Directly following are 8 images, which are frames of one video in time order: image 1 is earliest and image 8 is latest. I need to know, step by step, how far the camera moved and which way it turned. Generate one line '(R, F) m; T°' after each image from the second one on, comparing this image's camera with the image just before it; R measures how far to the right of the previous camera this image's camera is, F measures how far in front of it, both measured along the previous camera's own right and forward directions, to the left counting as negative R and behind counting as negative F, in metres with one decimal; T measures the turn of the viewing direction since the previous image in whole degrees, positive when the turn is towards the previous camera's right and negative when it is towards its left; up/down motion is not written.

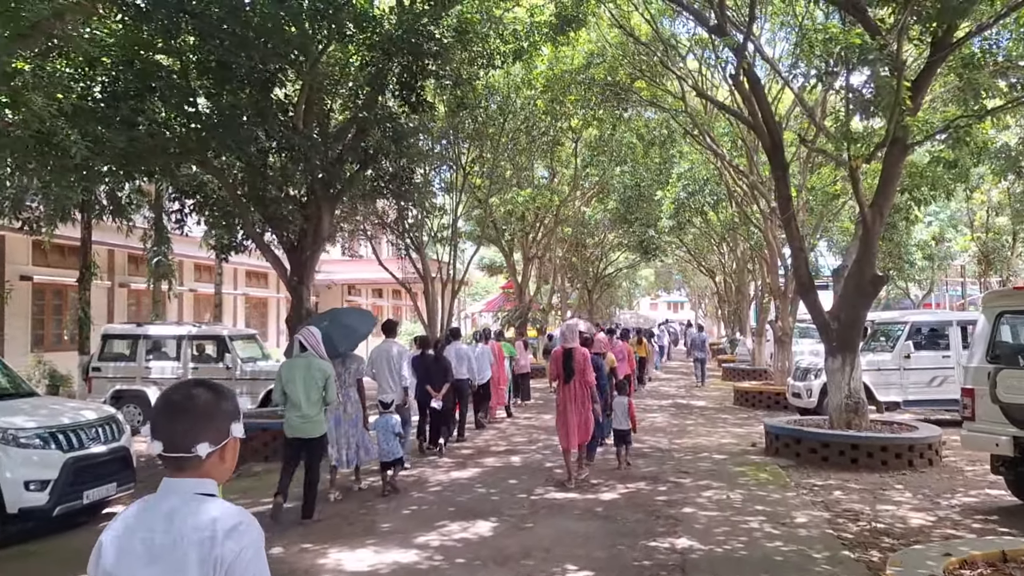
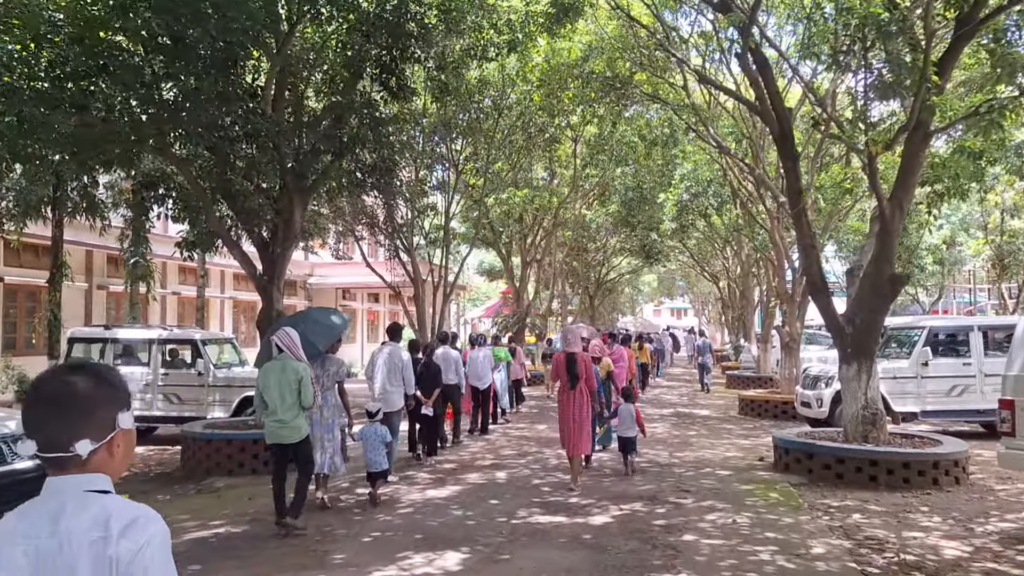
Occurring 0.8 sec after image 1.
(+0.2, +0.8) m; 0°
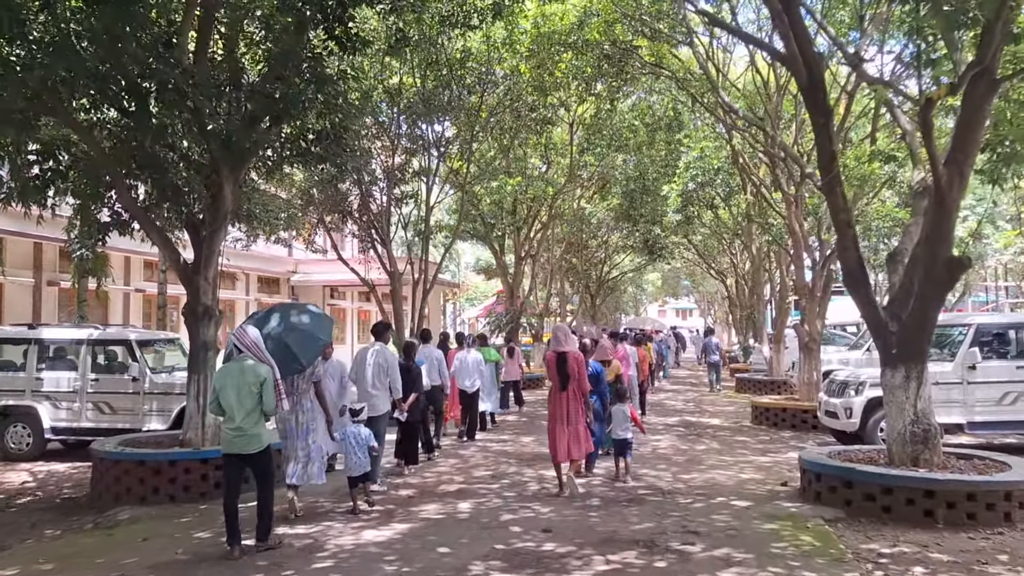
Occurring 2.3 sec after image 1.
(+0.3, +1.6) m; 0°
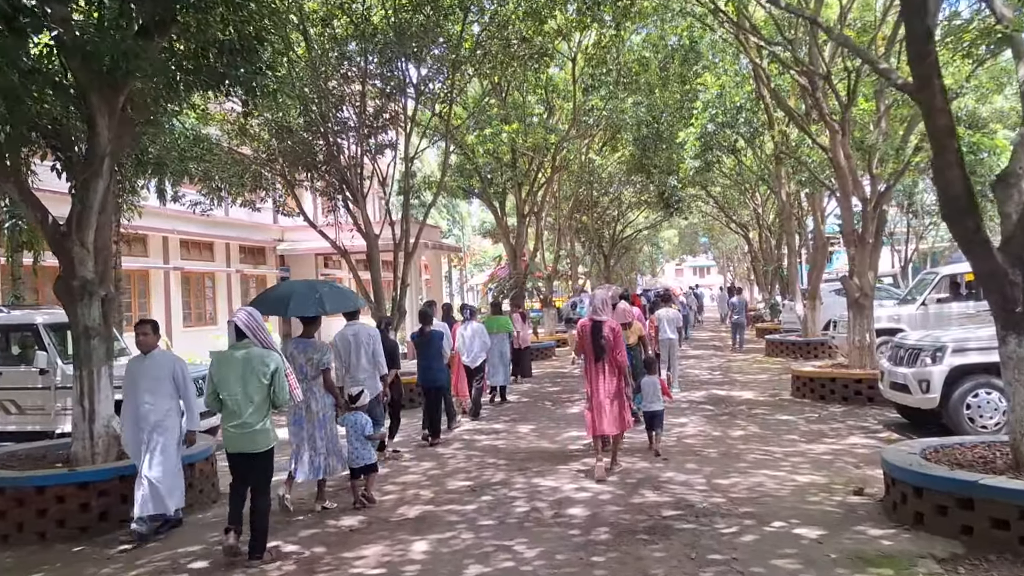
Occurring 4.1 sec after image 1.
(+0.3, +2.0) m; -1°
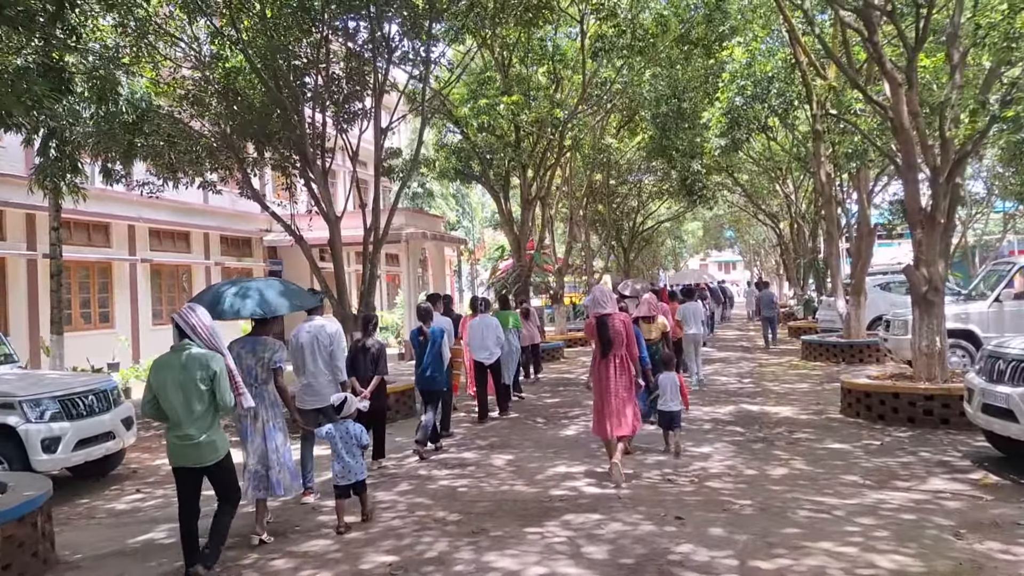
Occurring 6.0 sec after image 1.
(+0.4, +2.0) m; -2°
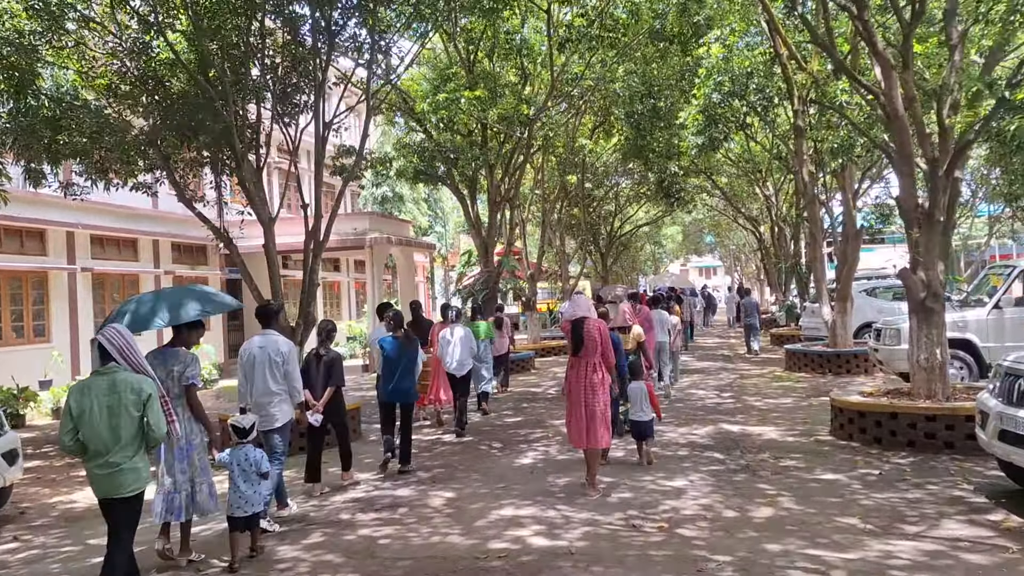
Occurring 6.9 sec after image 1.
(+0.3, +1.0) m; +1°
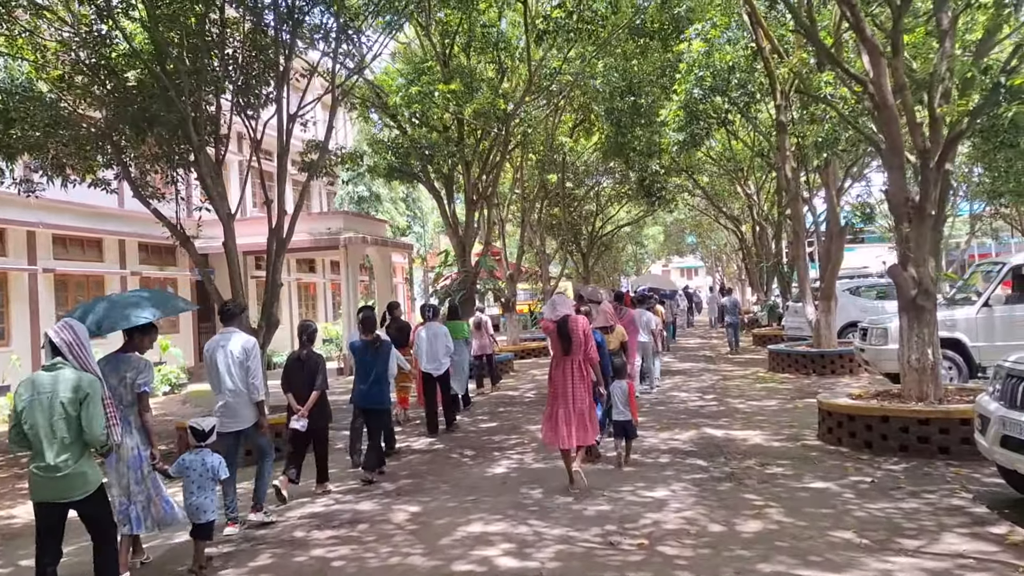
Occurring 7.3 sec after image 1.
(+0.1, +0.4) m; +1°
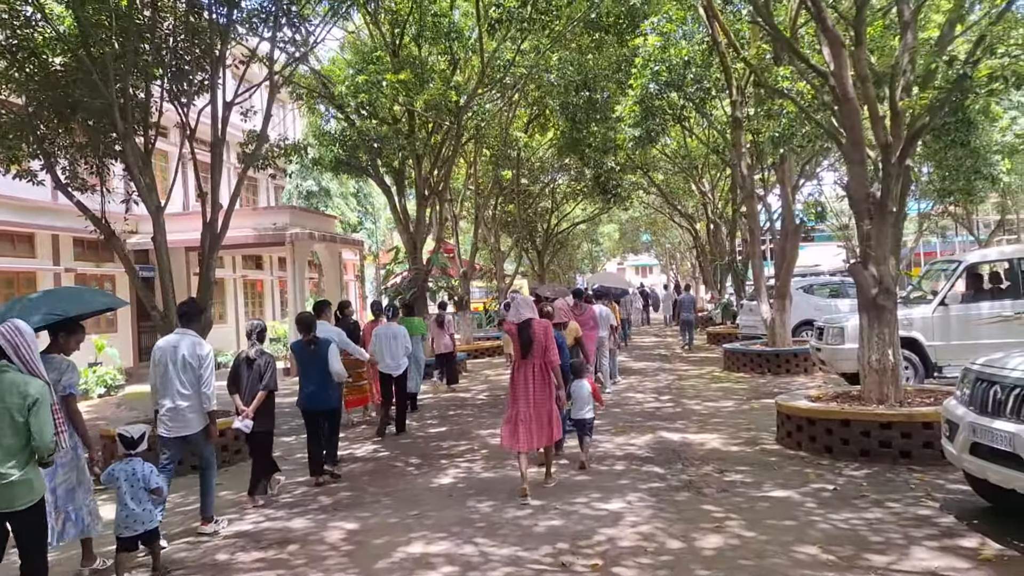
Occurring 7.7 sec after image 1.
(+0.1, +0.4) m; +3°
